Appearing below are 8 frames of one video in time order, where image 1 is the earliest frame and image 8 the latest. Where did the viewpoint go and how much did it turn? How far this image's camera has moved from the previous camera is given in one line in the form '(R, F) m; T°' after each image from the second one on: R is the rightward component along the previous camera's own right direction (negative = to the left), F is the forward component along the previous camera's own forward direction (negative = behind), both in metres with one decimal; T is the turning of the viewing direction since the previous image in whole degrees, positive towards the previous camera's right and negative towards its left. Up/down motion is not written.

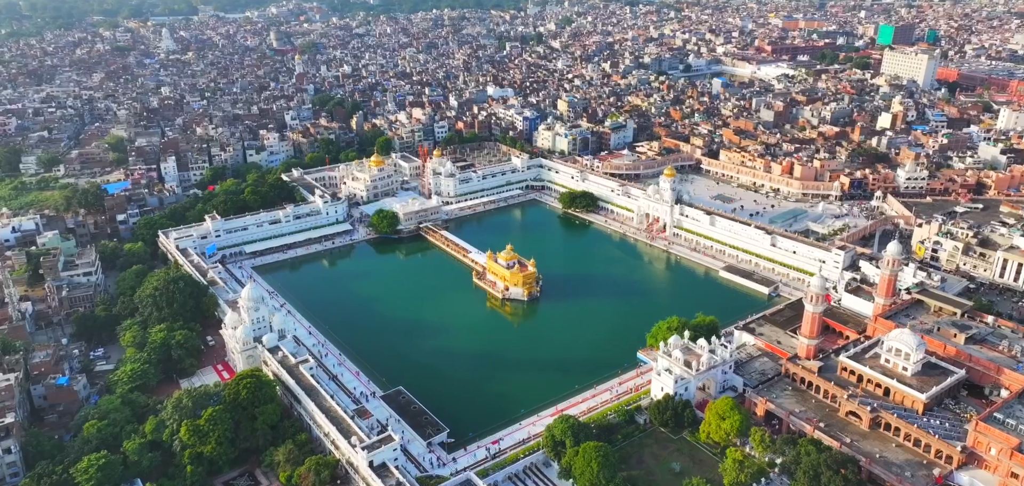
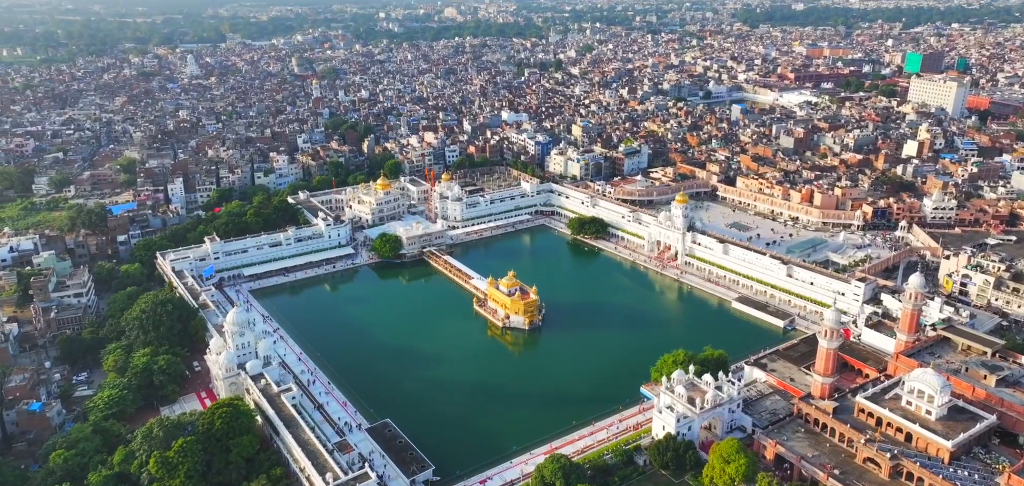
(+0.8, +1.0) m; -2°
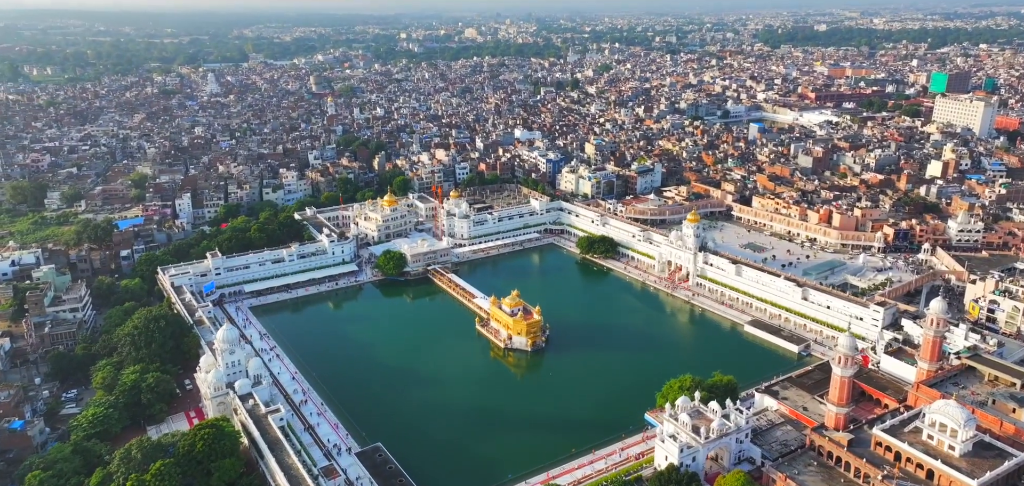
(+0.6, +0.7) m; -2°
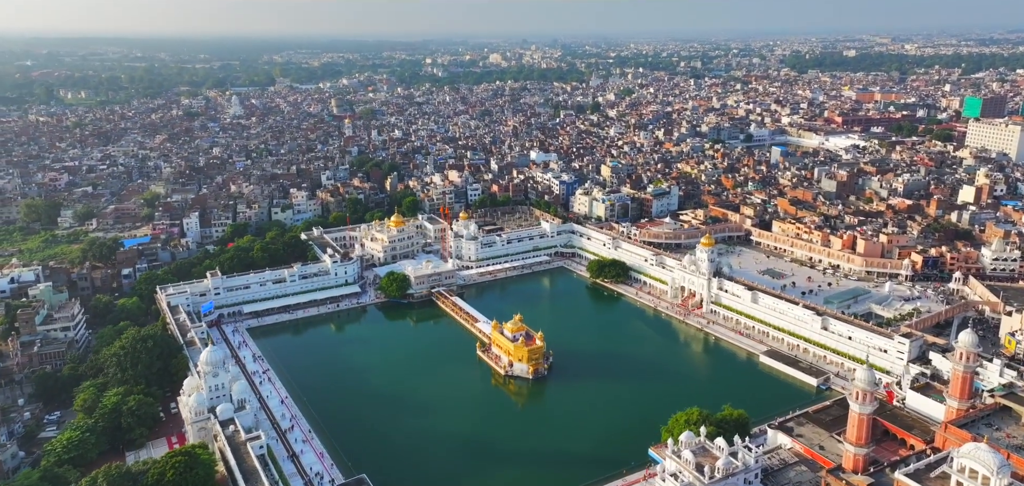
(+0.8, +1.0) m; -2°
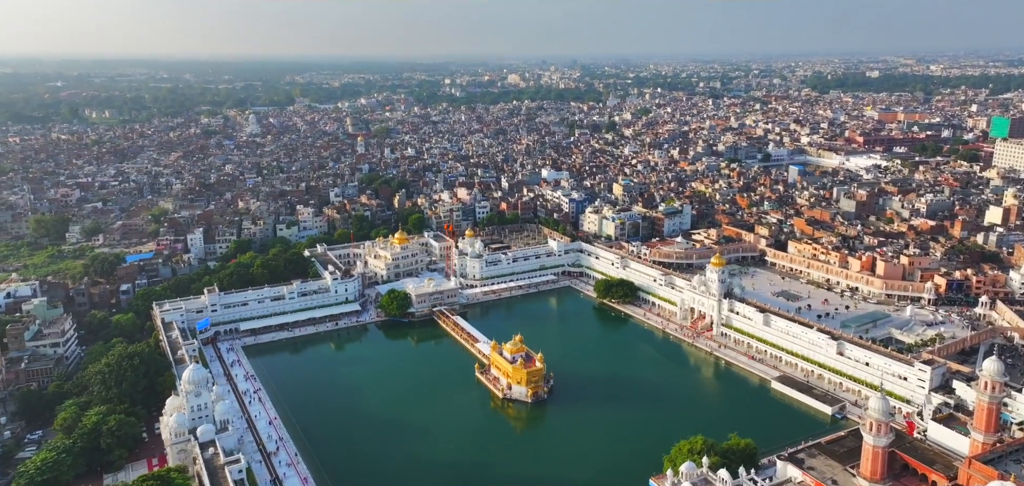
(+0.7, +0.8) m; -2°
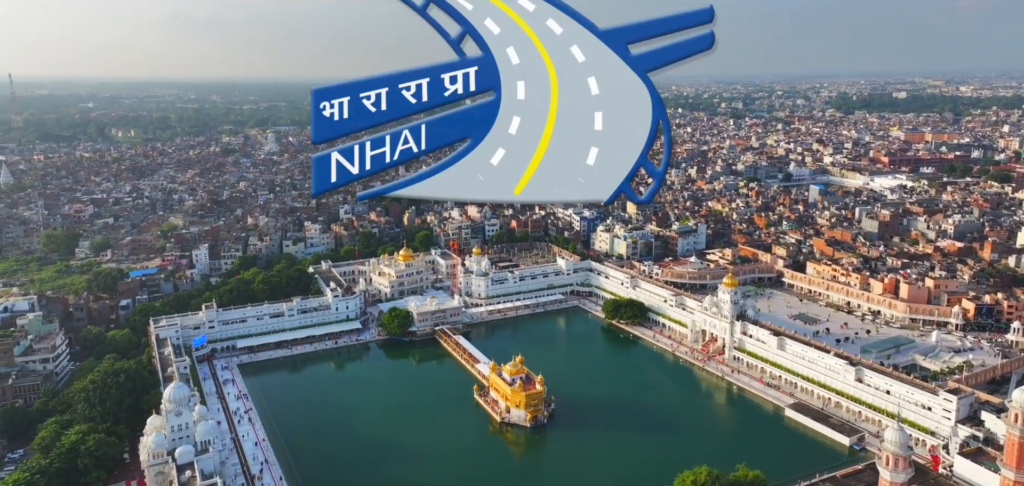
(+0.7, +0.9) m; -2°
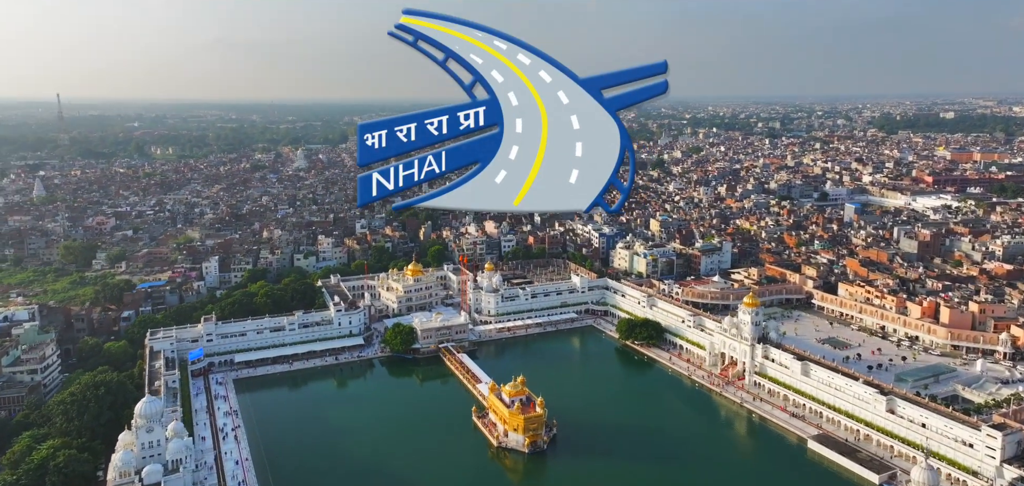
(+1.0, +1.3) m; -3°
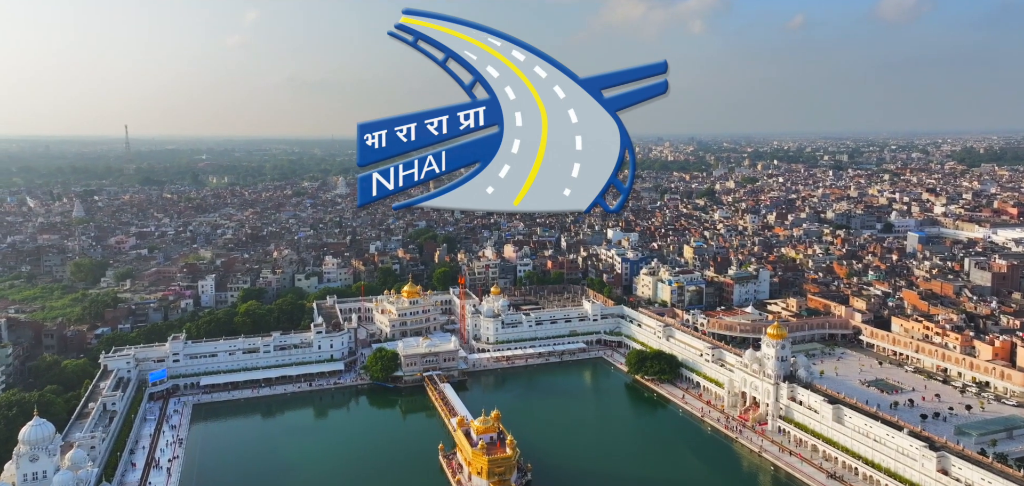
(+2.2, +3.0) m; -5°
